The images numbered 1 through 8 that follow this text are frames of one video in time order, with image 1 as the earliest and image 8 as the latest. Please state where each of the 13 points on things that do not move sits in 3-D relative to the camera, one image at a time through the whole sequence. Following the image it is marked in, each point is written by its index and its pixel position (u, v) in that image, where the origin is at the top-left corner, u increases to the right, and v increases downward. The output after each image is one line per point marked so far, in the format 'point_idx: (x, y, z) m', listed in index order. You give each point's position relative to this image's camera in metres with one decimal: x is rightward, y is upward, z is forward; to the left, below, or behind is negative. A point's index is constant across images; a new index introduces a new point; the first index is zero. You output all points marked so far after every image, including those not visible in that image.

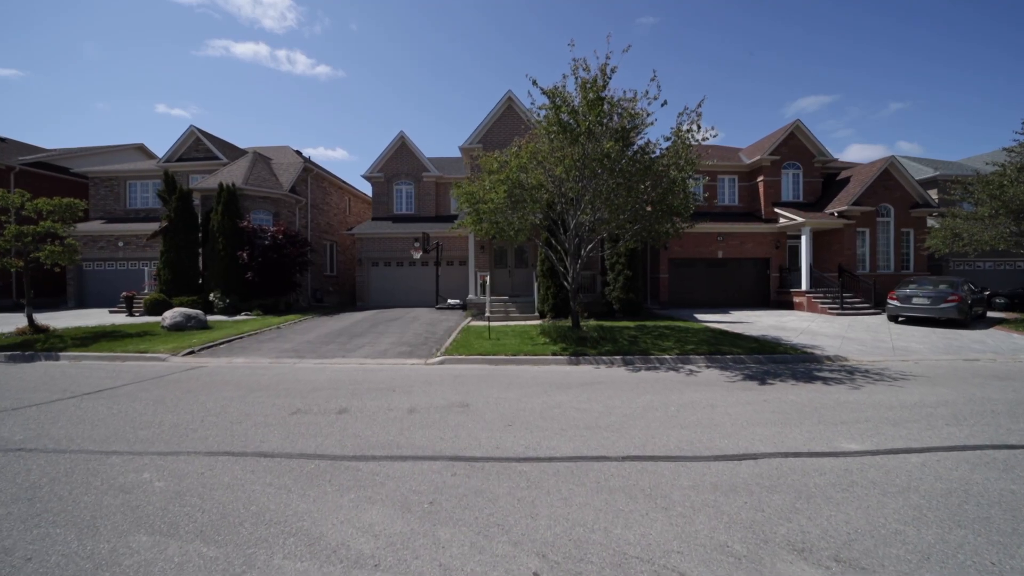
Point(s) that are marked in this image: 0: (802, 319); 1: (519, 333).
0: (+13.1, -1.4, +19.9) m
1: (+0.2, -1.6, +15.6) m
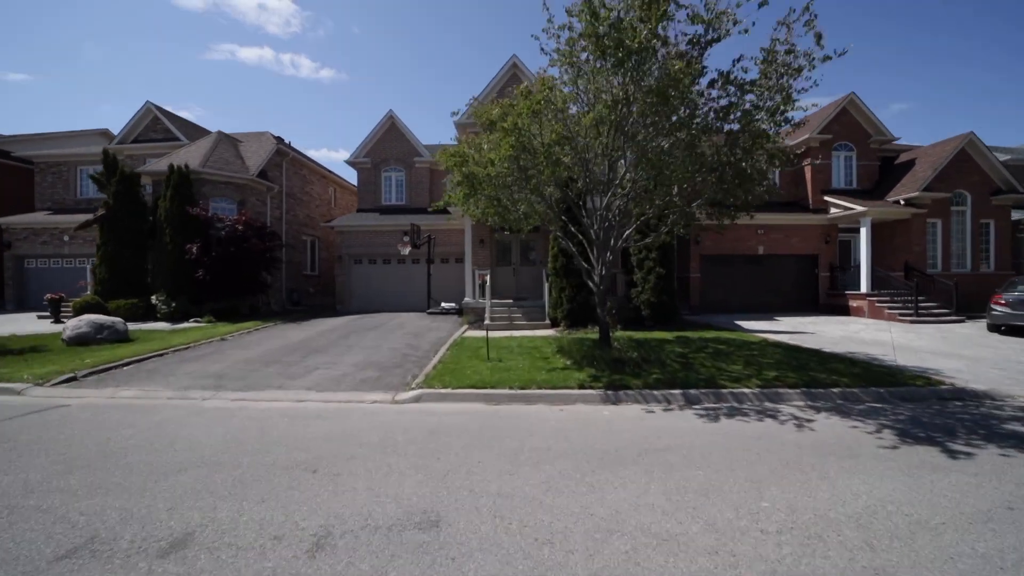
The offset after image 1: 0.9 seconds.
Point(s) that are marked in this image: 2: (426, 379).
0: (+13.3, -1.5, +16.1) m
1: (+0.4, -1.6, +11.8) m
2: (-1.8, -1.9, +9.1) m
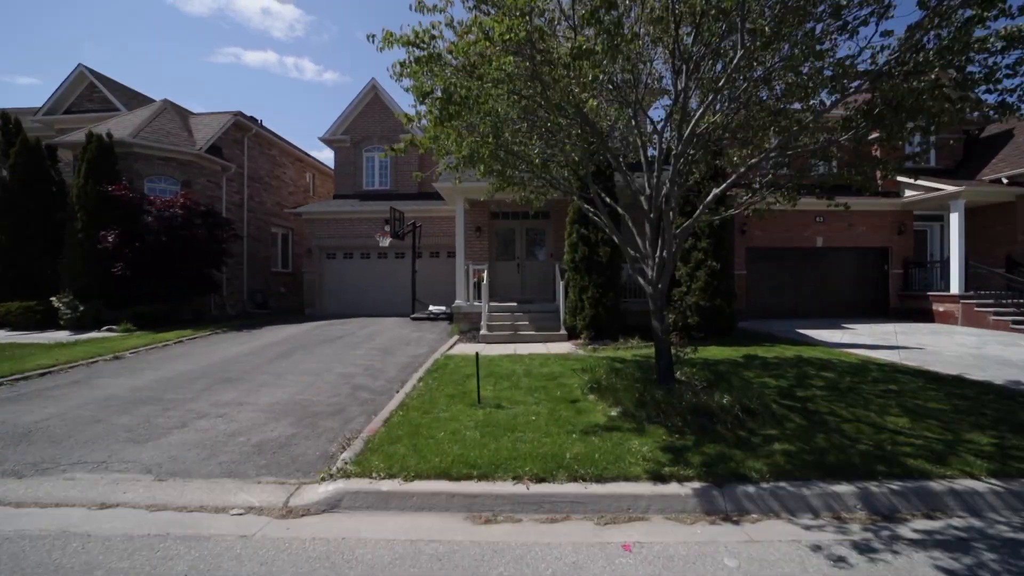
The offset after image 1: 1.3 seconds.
0: (+13.4, -1.5, +12.0) m
1: (+0.5, -1.6, +7.8) m
2: (-1.7, -1.9, +5.1) m
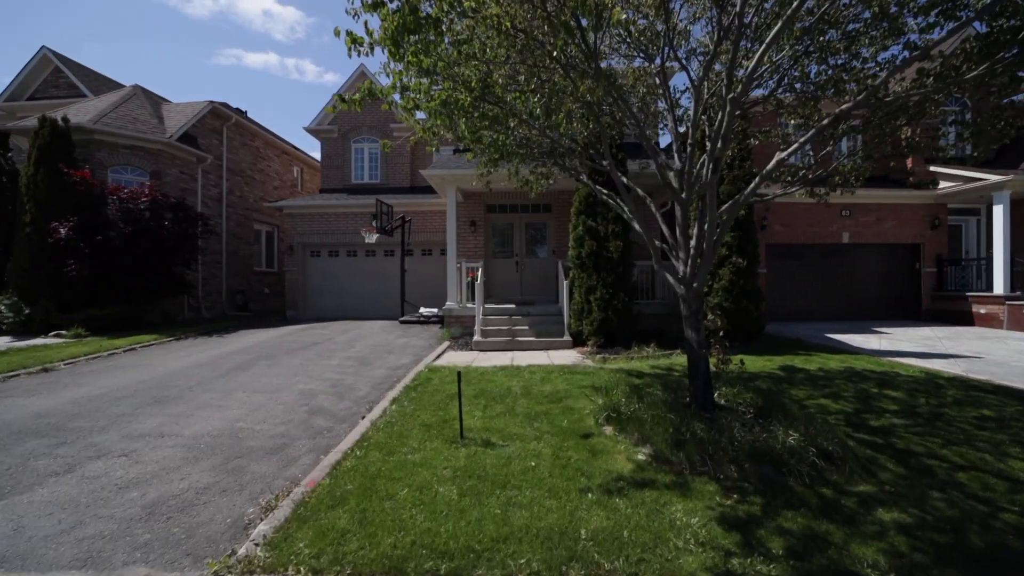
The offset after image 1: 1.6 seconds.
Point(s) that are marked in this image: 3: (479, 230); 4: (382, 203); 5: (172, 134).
0: (+13.3, -1.5, +10.5) m
1: (+0.4, -1.6, +6.3) m
2: (-1.7, -1.9, +3.5) m
3: (-1.1, +1.9, +14.3) m
4: (-4.9, +3.2, +16.7) m
5: (-13.1, +6.0, +17.1) m
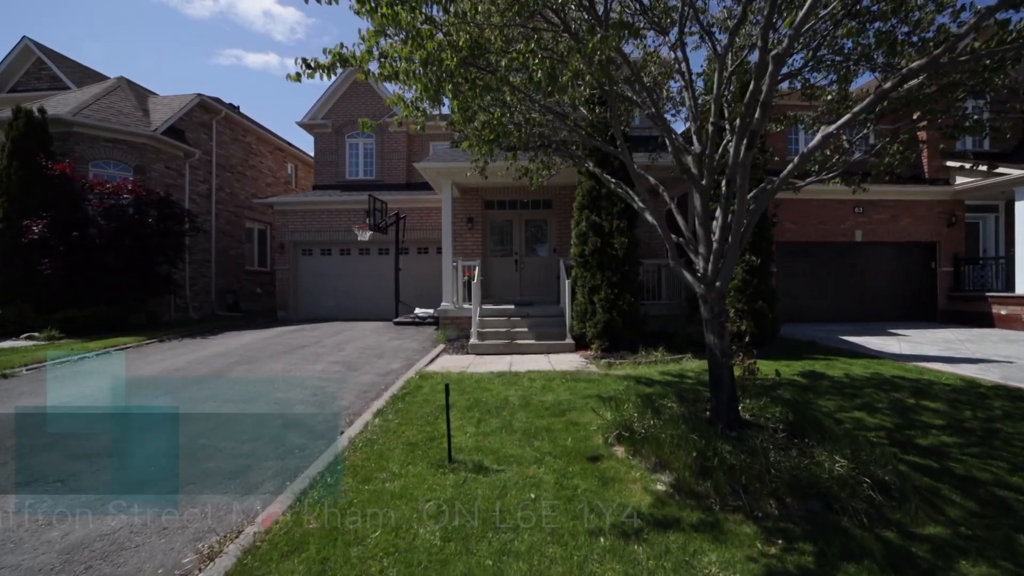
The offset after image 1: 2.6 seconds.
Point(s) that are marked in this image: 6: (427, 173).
0: (+13.3, -1.5, +9.8) m
1: (+0.4, -1.6, +5.6) m
2: (-1.8, -1.9, +2.9) m
3: (-1.1, +1.9, +13.7) m
4: (-4.9, +3.2, +16.1) m
5: (-13.2, +6.0, +16.4) m
6: (-2.3, +3.2, +12.2) m
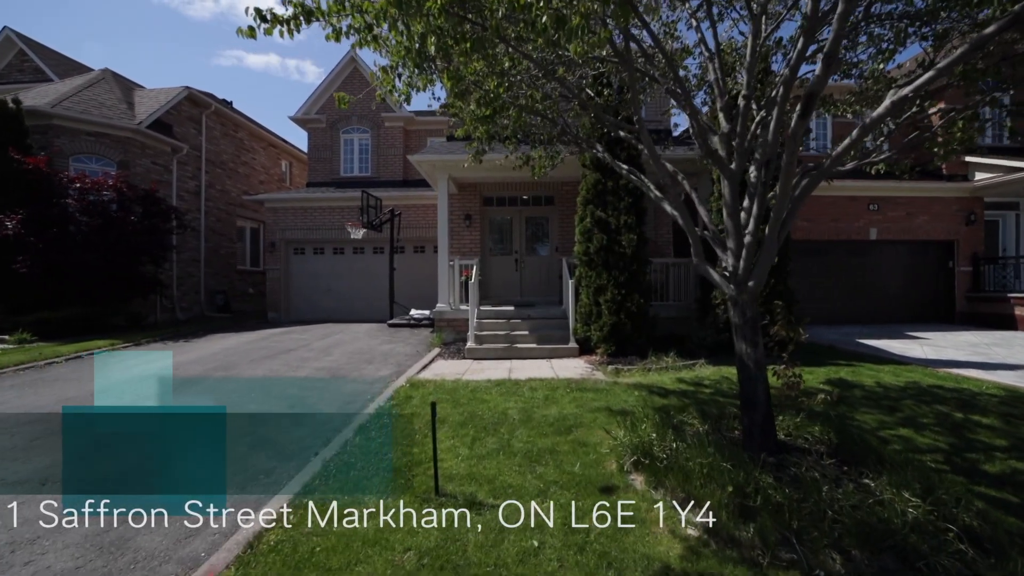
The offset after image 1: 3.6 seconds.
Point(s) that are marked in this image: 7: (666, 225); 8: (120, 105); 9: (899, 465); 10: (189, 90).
0: (+13.3, -1.5, +9.1) m
1: (+0.4, -1.6, +4.9) m
2: (-1.8, -1.9, +2.2) m
3: (-1.1, +1.9, +13.0) m
4: (-5.0, +3.2, +15.4) m
5: (-13.2, +6.0, +15.8) m
6: (-2.3, +3.2, +11.5) m
7: (+4.1, +1.7, +12.0) m
8: (-14.1, +6.6, +15.9) m
9: (+3.3, -1.5, +3.8) m
10: (-12.9, +7.9, +17.7) m
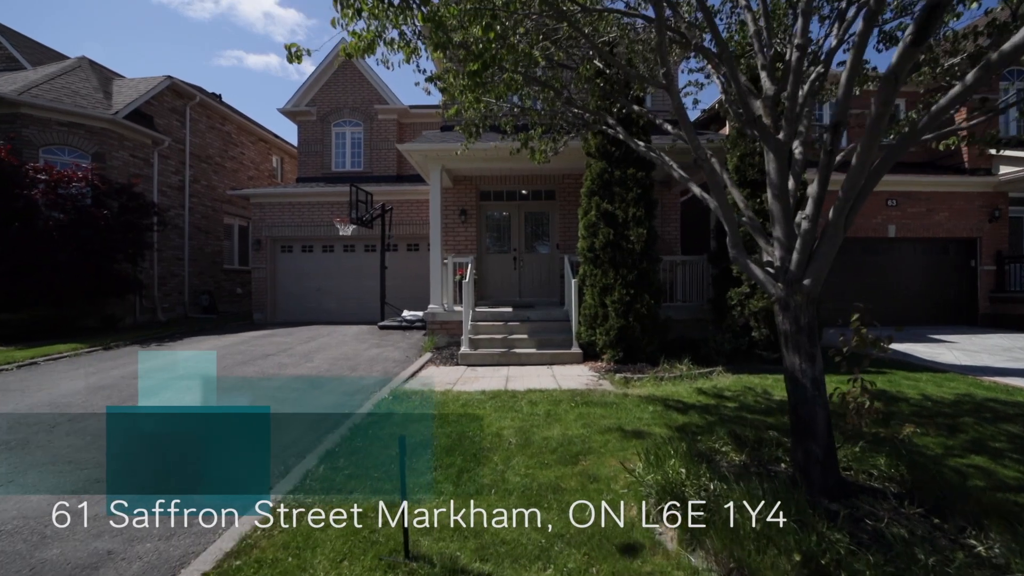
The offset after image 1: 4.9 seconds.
0: (+13.2, -1.5, +8.3) m
1: (+0.3, -1.6, +4.1) m
2: (-1.8, -1.8, +1.4) m
3: (-1.2, +1.9, +12.2) m
4: (-5.0, +3.2, +14.5) m
5: (-13.2, +6.0, +14.9) m
6: (-2.4, +3.2, +10.7) m
7: (+4.1, +1.7, +11.1) m
8: (-14.1, +6.6, +15.1) m
9: (+3.2, -1.5, +2.9) m
10: (-12.9, +7.9, +16.8) m
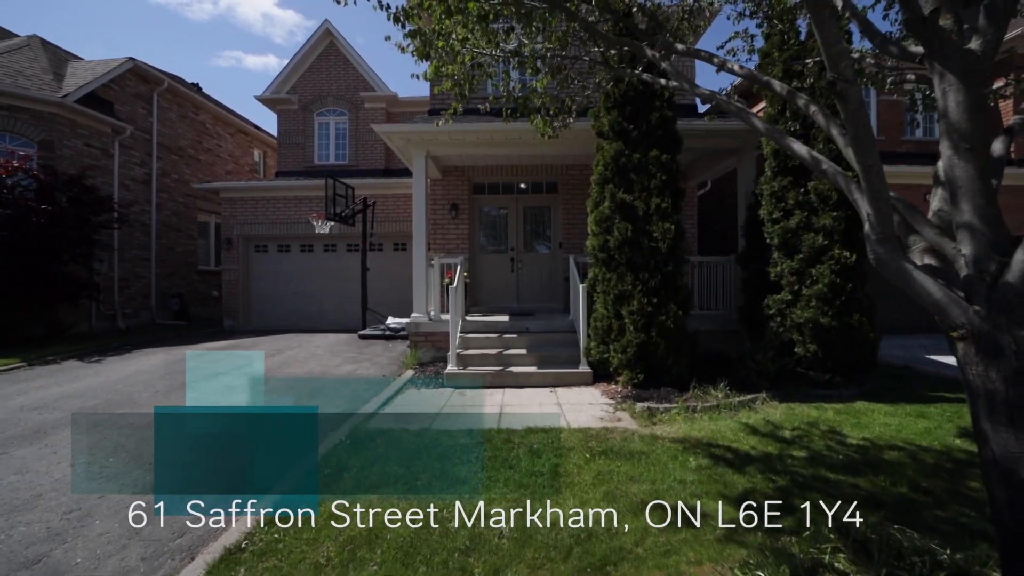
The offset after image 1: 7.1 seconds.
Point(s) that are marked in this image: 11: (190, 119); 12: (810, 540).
0: (+13.2, -1.6, +6.8) m
1: (+0.3, -1.7, +2.6) m
2: (-1.9, -2.0, -0.2) m
3: (-1.2, +1.8, +10.6) m
4: (-5.1, +3.1, +13.0) m
5: (-13.3, +5.9, +13.3) m
6: (-2.5, +3.1, +9.2) m
7: (+4.0, +1.6, +9.6) m
8: (-14.2, +6.4, +13.5) m
9: (+3.2, -1.6, +1.4) m
10: (-13.0, +7.8, +15.3) m
11: (-13.1, +6.9, +18.1) m
12: (+2.0, -1.6, +3.2) m
